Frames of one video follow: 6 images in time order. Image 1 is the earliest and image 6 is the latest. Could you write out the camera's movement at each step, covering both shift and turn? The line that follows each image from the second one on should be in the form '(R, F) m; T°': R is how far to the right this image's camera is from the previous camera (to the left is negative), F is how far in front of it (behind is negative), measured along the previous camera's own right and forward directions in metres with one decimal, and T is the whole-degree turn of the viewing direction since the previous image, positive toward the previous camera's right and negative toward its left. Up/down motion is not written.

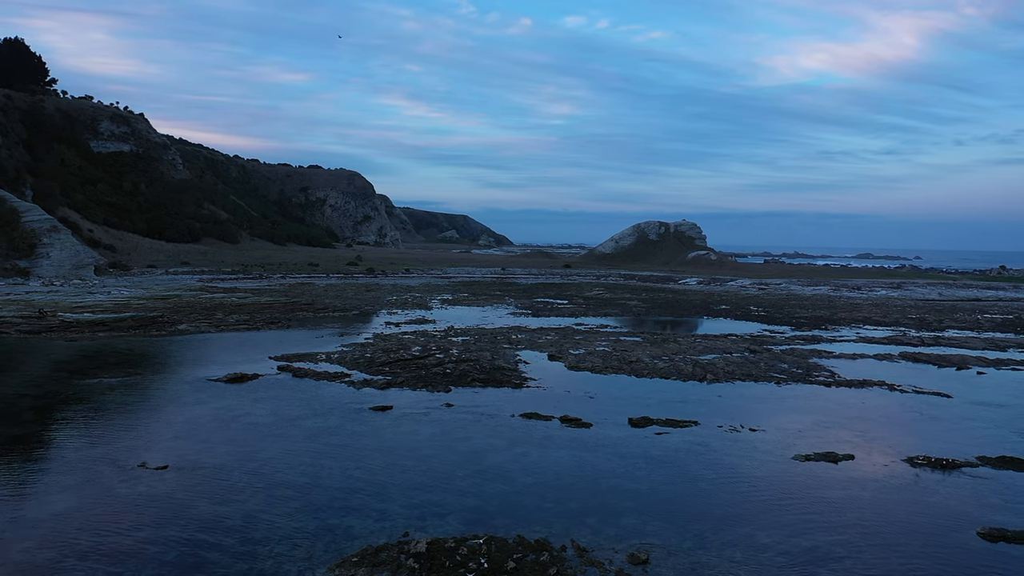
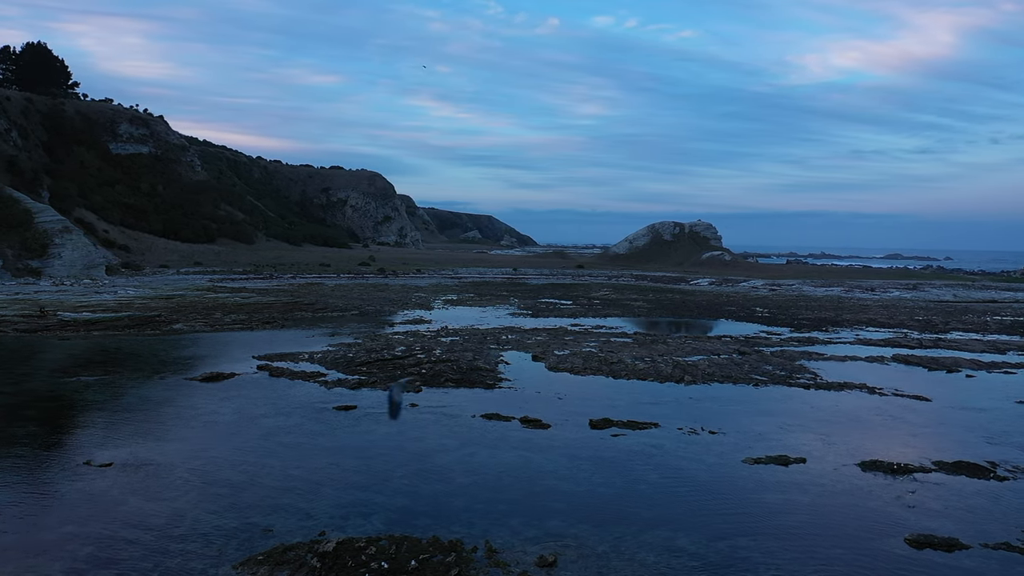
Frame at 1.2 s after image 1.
(+0.9, 0.0) m; -2°
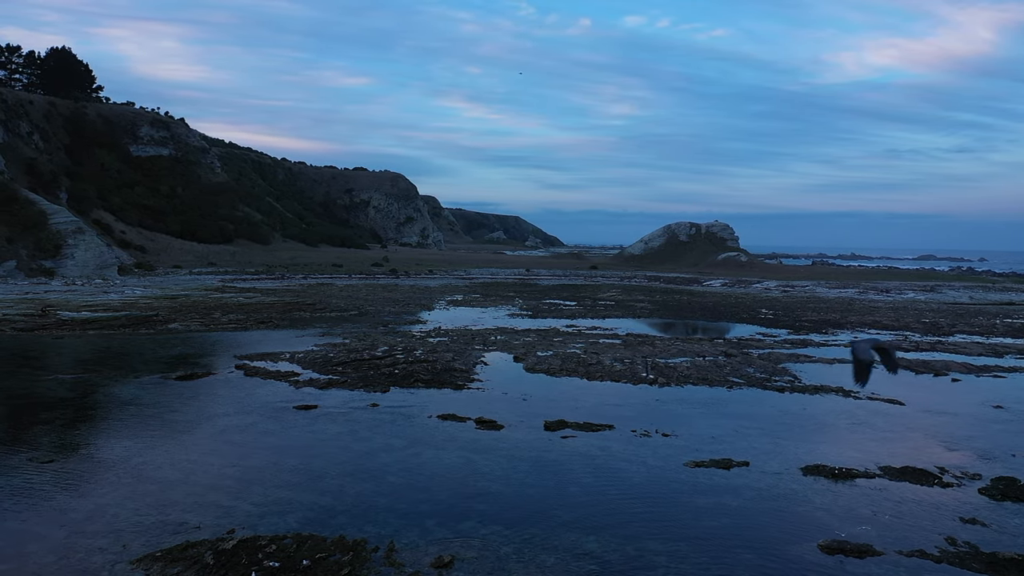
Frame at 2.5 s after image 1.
(+1.0, 0.0) m; -2°
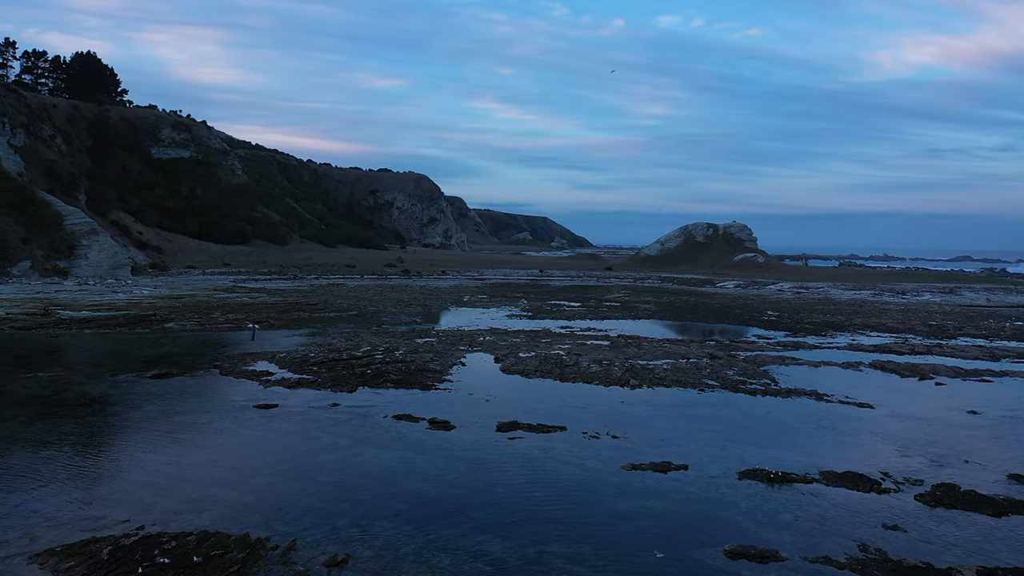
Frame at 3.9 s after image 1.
(+1.0, 0.0) m; -2°
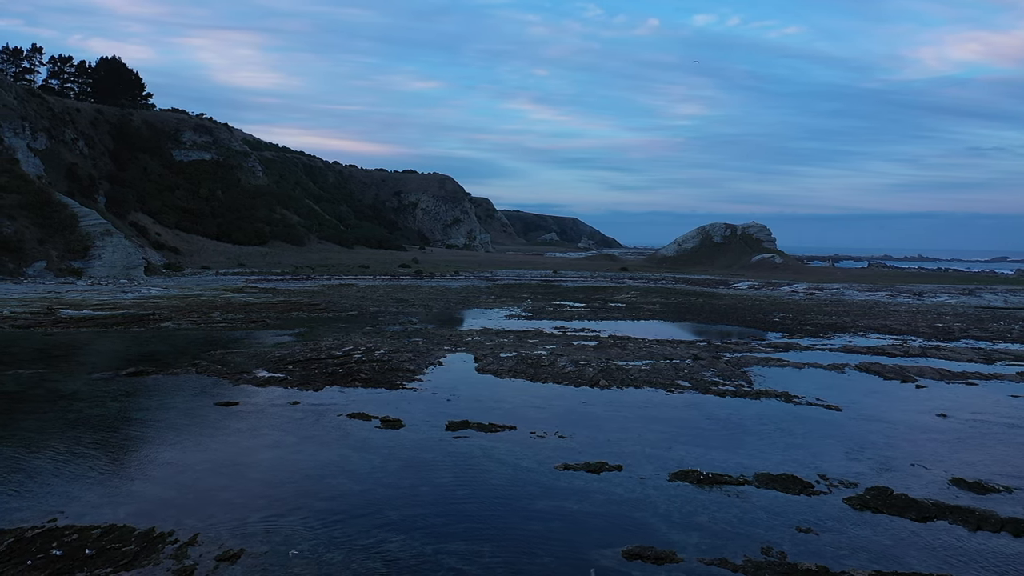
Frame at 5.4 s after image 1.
(+1.1, 0.0) m; -2°
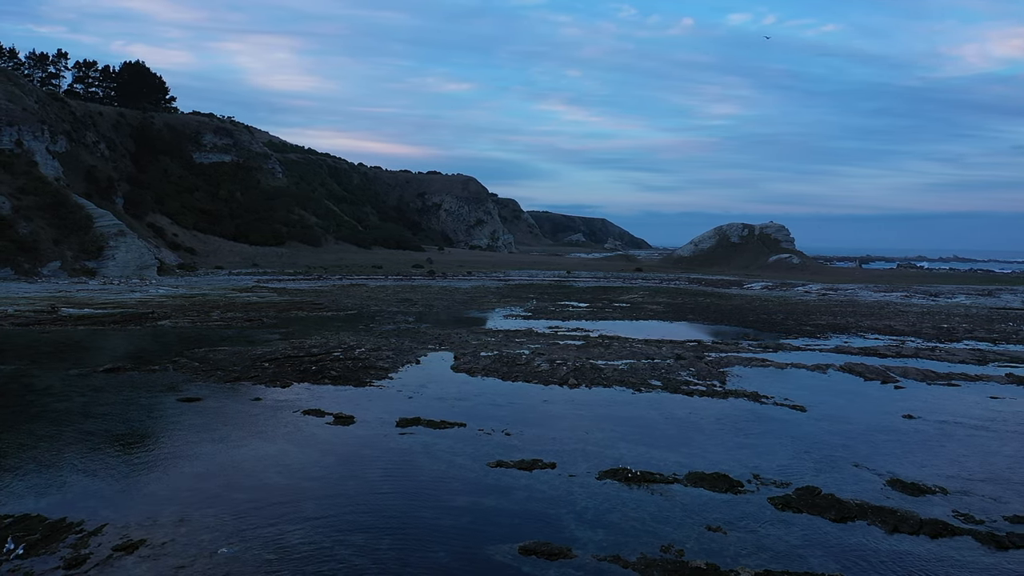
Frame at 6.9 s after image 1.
(+1.1, 0.0) m; -2°
